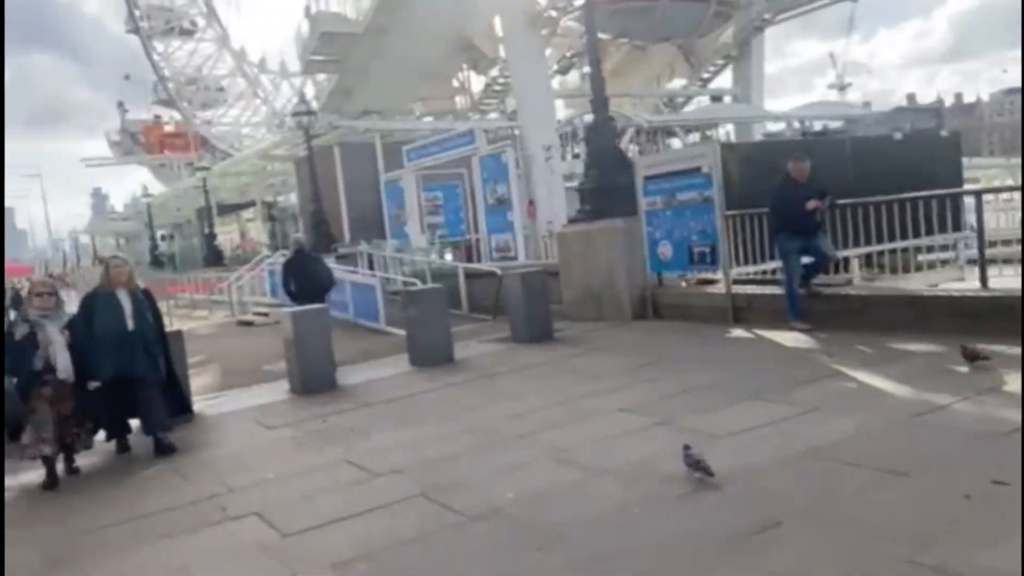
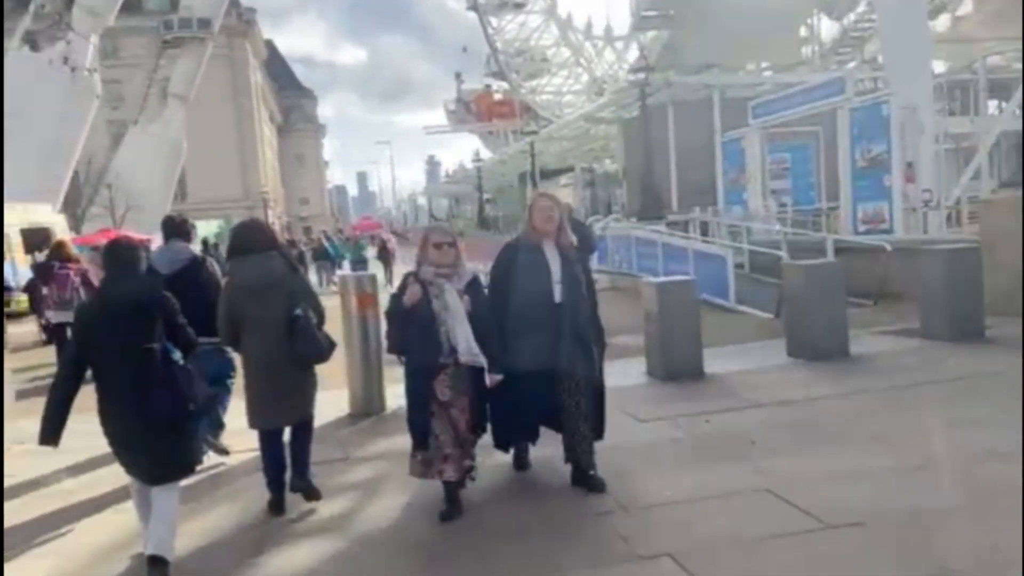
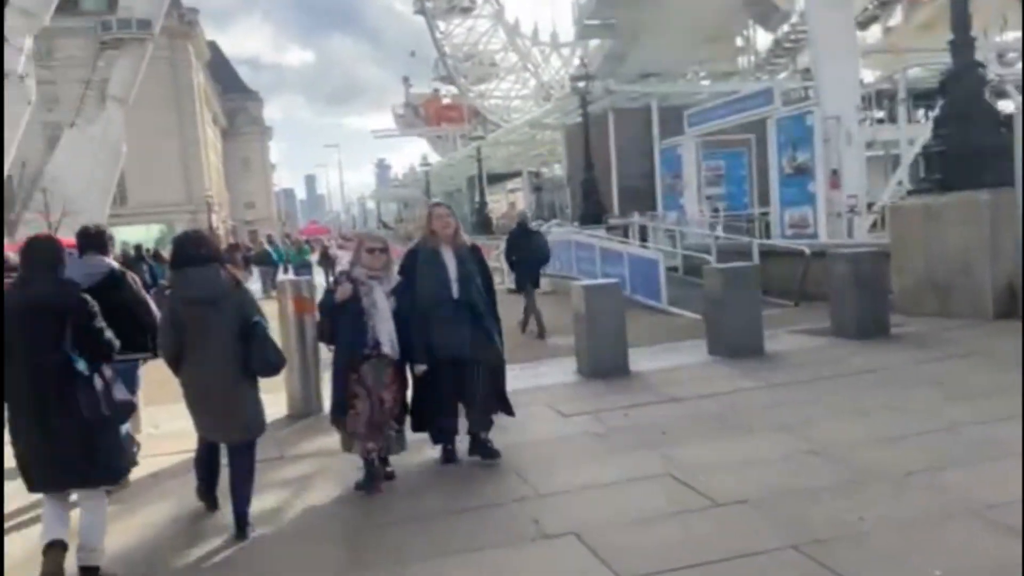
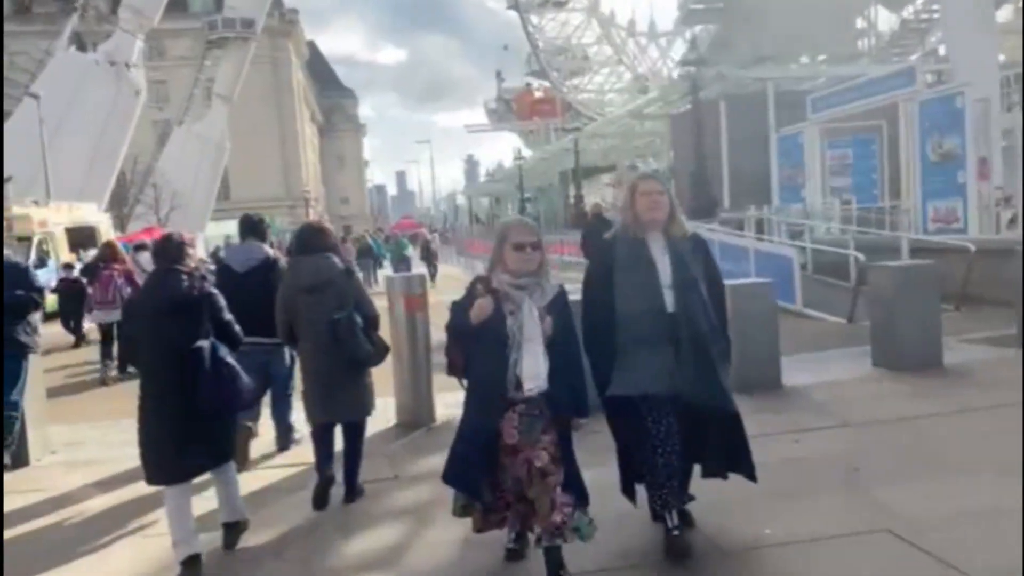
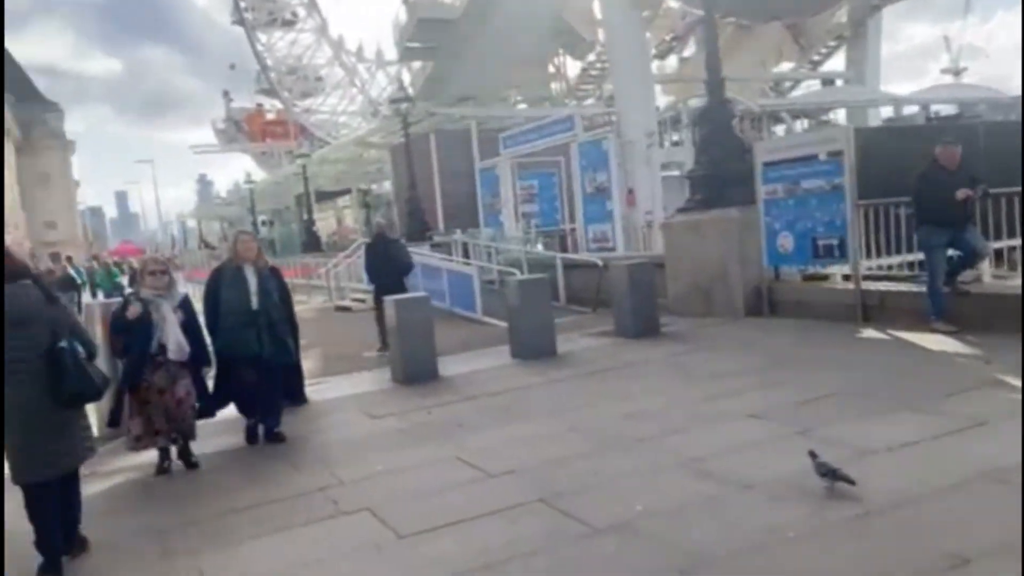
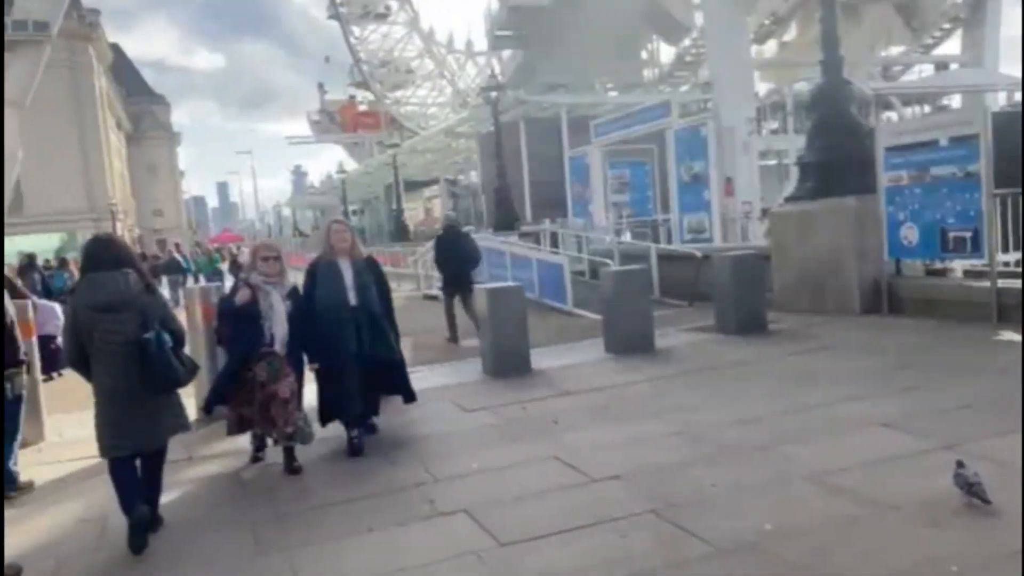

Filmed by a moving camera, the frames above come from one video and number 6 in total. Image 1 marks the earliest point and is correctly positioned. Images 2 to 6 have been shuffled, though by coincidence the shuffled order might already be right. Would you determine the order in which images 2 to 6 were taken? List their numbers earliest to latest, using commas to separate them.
5, 6, 3, 2, 4
